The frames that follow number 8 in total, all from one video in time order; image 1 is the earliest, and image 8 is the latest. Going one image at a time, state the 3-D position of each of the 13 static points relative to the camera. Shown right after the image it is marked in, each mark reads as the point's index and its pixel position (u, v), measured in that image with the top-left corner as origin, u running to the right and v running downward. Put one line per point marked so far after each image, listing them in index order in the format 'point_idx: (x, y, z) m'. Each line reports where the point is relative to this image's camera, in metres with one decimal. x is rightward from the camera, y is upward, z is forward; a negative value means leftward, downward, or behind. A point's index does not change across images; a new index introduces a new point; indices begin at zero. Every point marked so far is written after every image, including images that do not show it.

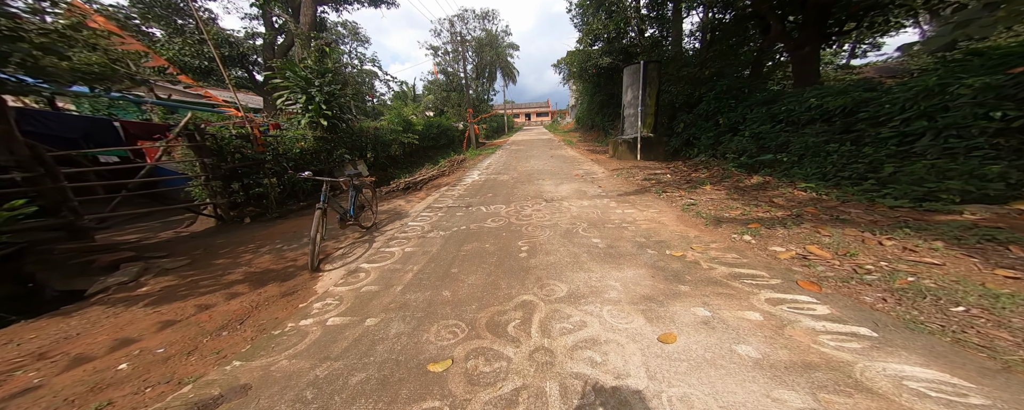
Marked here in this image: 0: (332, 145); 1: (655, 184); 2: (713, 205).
0: (-4.1, +1.3, +6.6) m
1: (+2.6, +0.4, +5.0) m
2: (+2.5, 0.0, +3.6) m
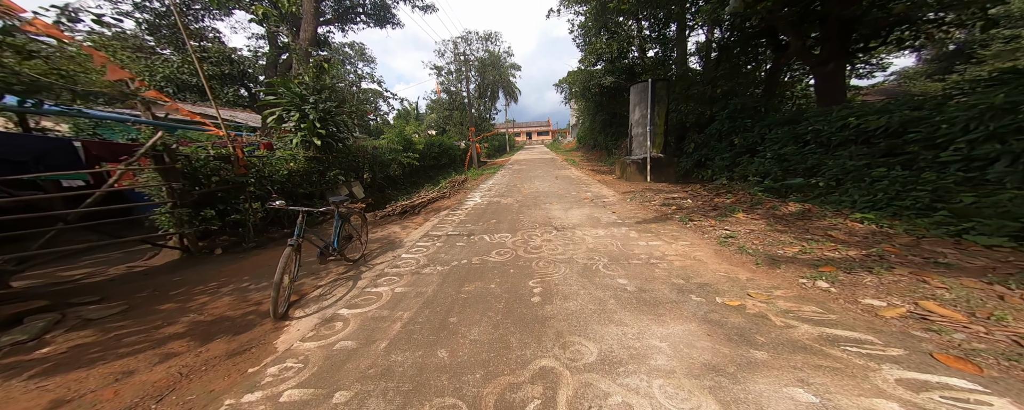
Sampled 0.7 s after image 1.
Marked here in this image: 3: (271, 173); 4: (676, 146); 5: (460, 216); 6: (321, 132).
0: (-4.0, +0.8, +6.1) m
1: (+2.7, -0.1, +4.5) m
2: (+2.6, -0.4, +3.0) m
3: (-4.0, +0.5, +4.7) m
4: (+5.1, +1.8, +8.7) m
5: (-1.1, -0.3, +6.0) m
6: (-3.8, +1.4, +5.7) m
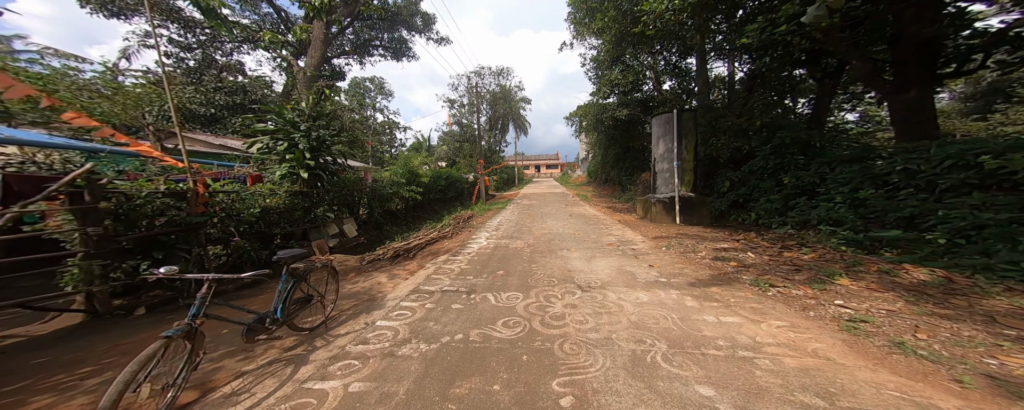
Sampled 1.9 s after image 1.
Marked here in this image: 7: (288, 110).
0: (-3.8, 0.0, +5.4) m
1: (+2.8, -0.8, +3.5) m
2: (+2.7, -0.9, +1.9) m
3: (-3.8, -0.1, +3.9) m
4: (+5.4, +0.5, +7.8) m
5: (-0.9, -1.0, +5.0) m
6: (-3.6, +0.7, +5.0) m
7: (-4.1, +1.7, +5.1) m
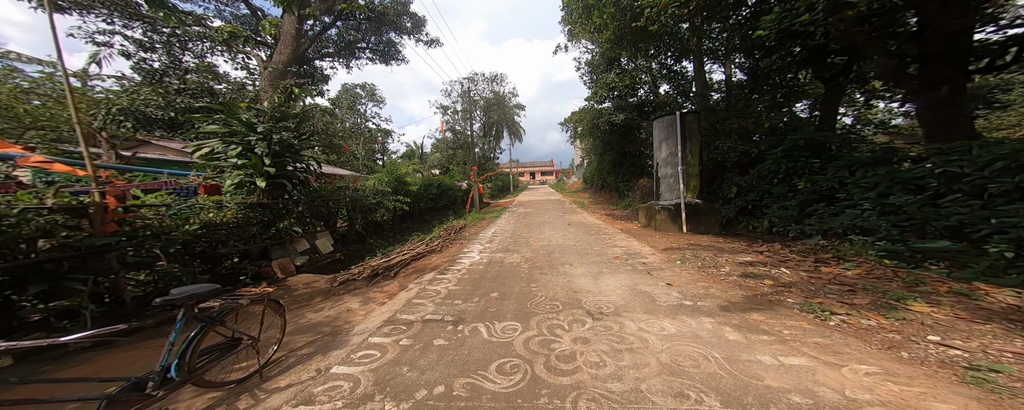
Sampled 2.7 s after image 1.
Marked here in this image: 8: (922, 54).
0: (-3.9, -0.2, +4.7) m
1: (+2.8, -0.9, +2.9) m
2: (+2.7, -0.9, +1.4) m
3: (-3.9, -0.2, +3.2) m
4: (+5.3, +0.3, +7.3) m
5: (-1.0, -1.2, +4.3) m
6: (-3.7, +0.6, +4.4) m
7: (-4.2, +1.5, +4.4) m
8: (+6.0, +2.2, +4.2) m
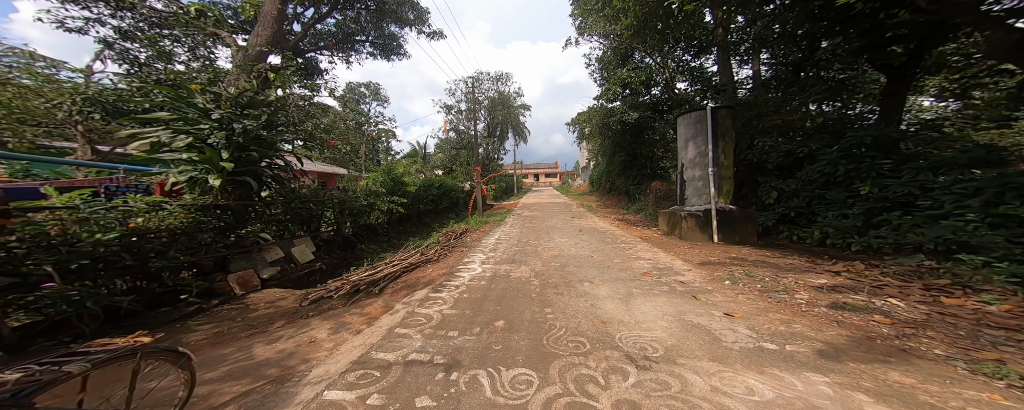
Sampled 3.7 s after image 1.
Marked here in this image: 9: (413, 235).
0: (-3.7, -0.2, +3.9) m
1: (+2.9, -0.9, +2.1) m
2: (+2.8, -0.9, +0.5) m
3: (-3.7, -0.2, +2.4) m
4: (+5.4, +0.2, +6.5) m
5: (-0.9, -1.2, +3.5) m
6: (-3.5, +0.5, +3.6) m
7: (-4.1, +1.5, +3.7) m
8: (+6.2, +2.1, +3.3) m
9: (-3.1, -0.9, +8.8) m
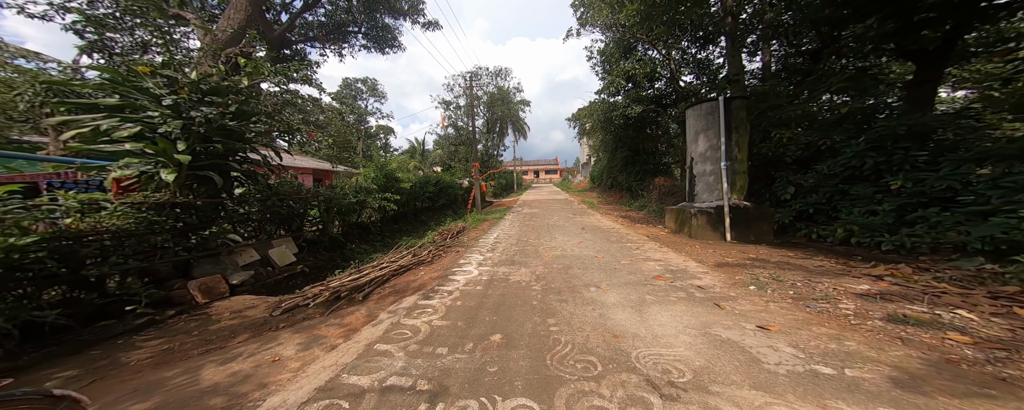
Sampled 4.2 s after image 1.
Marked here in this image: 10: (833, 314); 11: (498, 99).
0: (-3.8, -0.1, +3.5) m
1: (+2.9, -0.9, +1.7) m
2: (+2.8, -0.9, +0.2) m
3: (-3.8, -0.2, +2.0) m
4: (+5.4, +0.2, +6.1) m
5: (-0.9, -1.2, +3.1) m
6: (-3.6, +0.6, +3.2) m
7: (-4.1, +1.5, +3.3) m
8: (+6.2, +2.2, +2.9) m
9: (-3.1, -0.9, +8.4) m
10: (+2.6, -0.9, +2.3) m
11: (-1.1, +7.2, +19.5) m
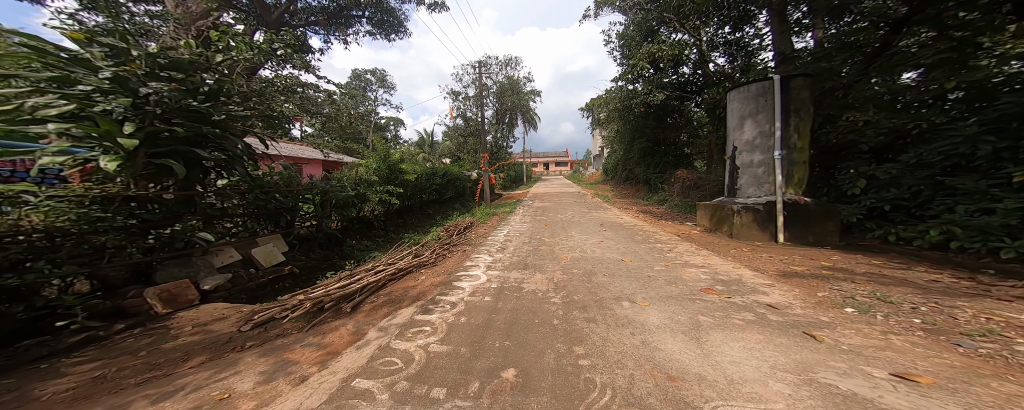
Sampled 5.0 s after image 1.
0: (-3.6, -0.1, +3.0) m
1: (+3.0, -0.9, +0.9) m
2: (+2.8, -0.9, -0.6) m
3: (-3.6, -0.1, +1.5) m
4: (+5.7, +0.3, +5.2) m
5: (-0.7, -1.1, +2.5) m
6: (-3.4, +0.6, +2.7) m
7: (-3.9, +1.6, +2.8) m
8: (+6.3, +2.2, +2.0) m
9: (-2.8, -0.7, +7.9) m
10: (+2.7, -0.9, +1.6) m
11: (-0.1, +7.5, +18.7) m
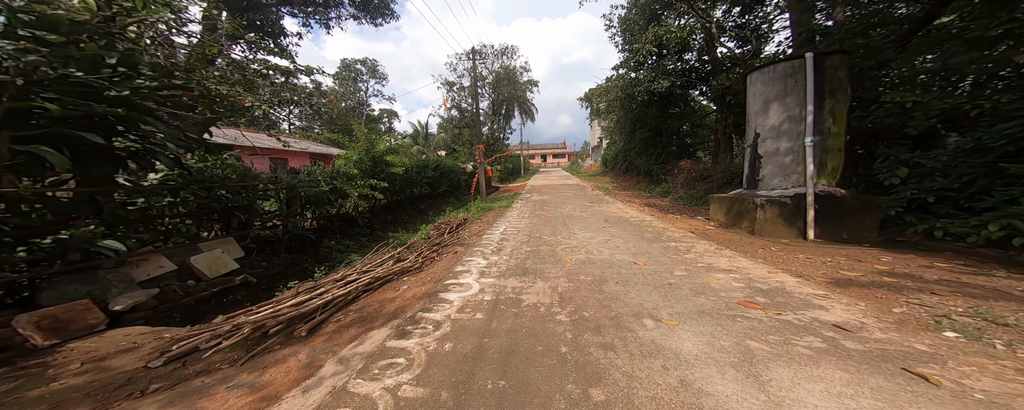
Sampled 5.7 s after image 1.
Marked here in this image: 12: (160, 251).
0: (-3.6, -0.1, +2.4) m
1: (+3.0, -0.8, +0.4) m
2: (+2.9, -0.9, -1.2) m
3: (-3.7, -0.1, +0.9) m
4: (+5.6, +0.4, +4.6) m
5: (-0.7, -1.1, +1.9) m
6: (-3.4, +0.6, +2.0) m
7: (-4.0, +1.6, +2.1) m
8: (+6.3, +2.2, +1.4) m
9: (-2.9, -0.6, +7.2) m
10: (+2.7, -0.8, +1.0) m
11: (-0.5, +7.8, +18.0) m
12: (-3.5, -0.5, +2.8) m
